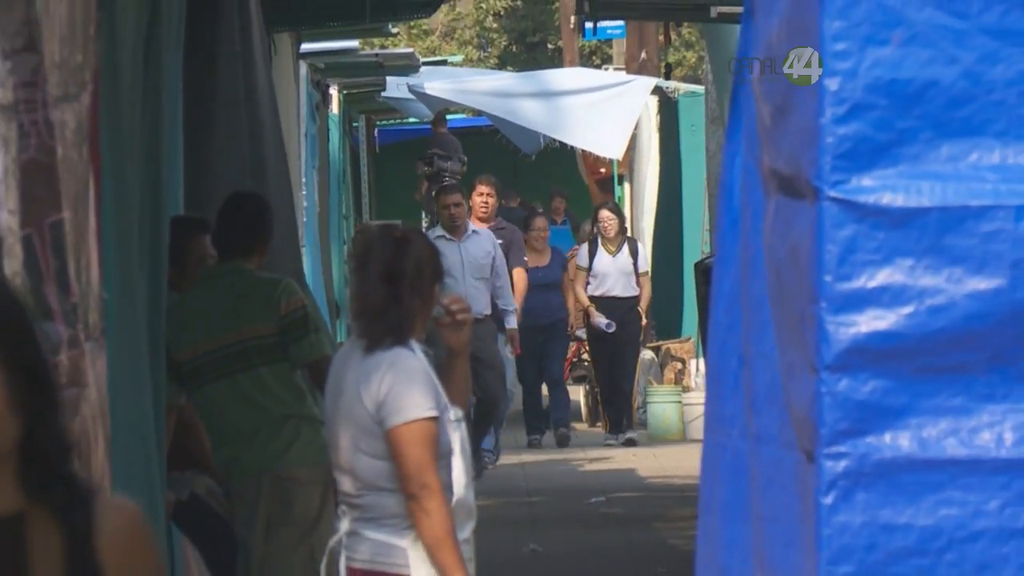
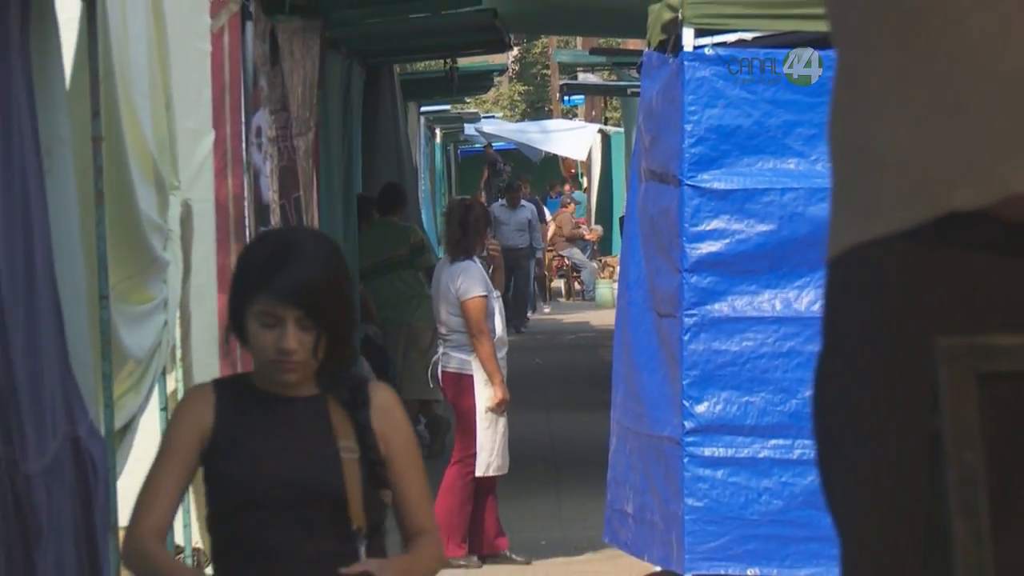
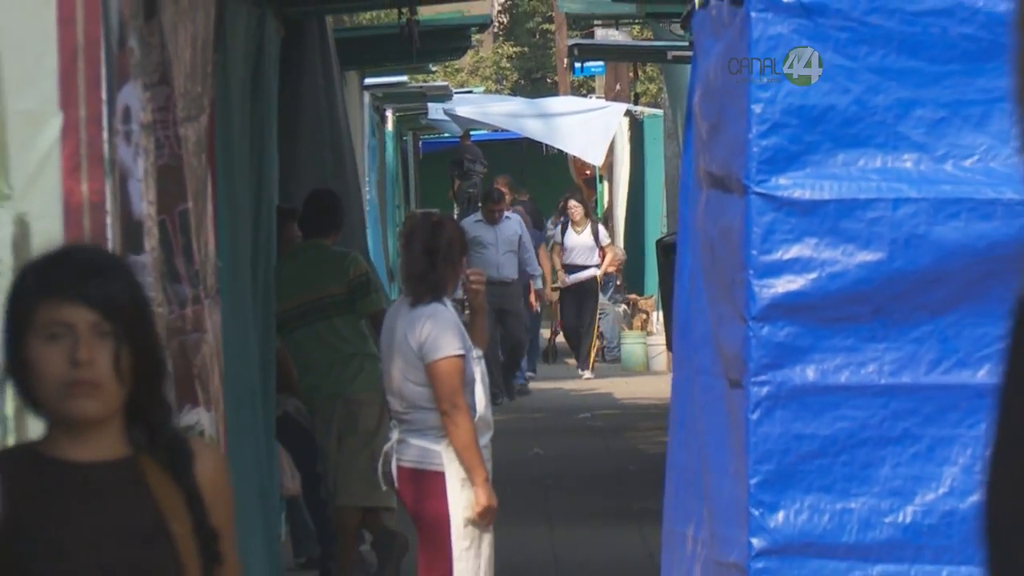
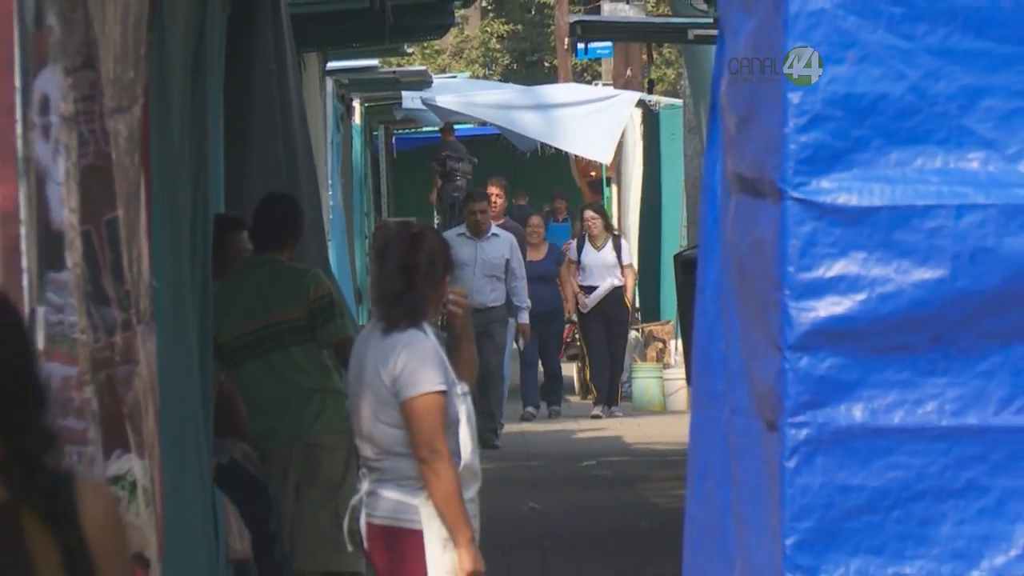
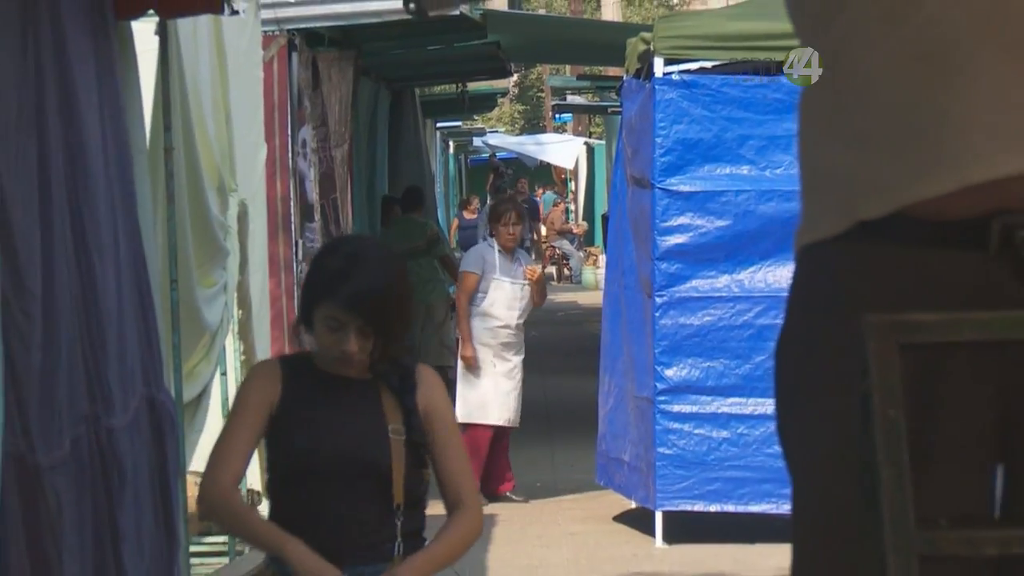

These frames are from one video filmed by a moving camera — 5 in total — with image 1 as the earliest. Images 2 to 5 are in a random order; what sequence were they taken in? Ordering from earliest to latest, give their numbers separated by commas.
4, 3, 2, 5
